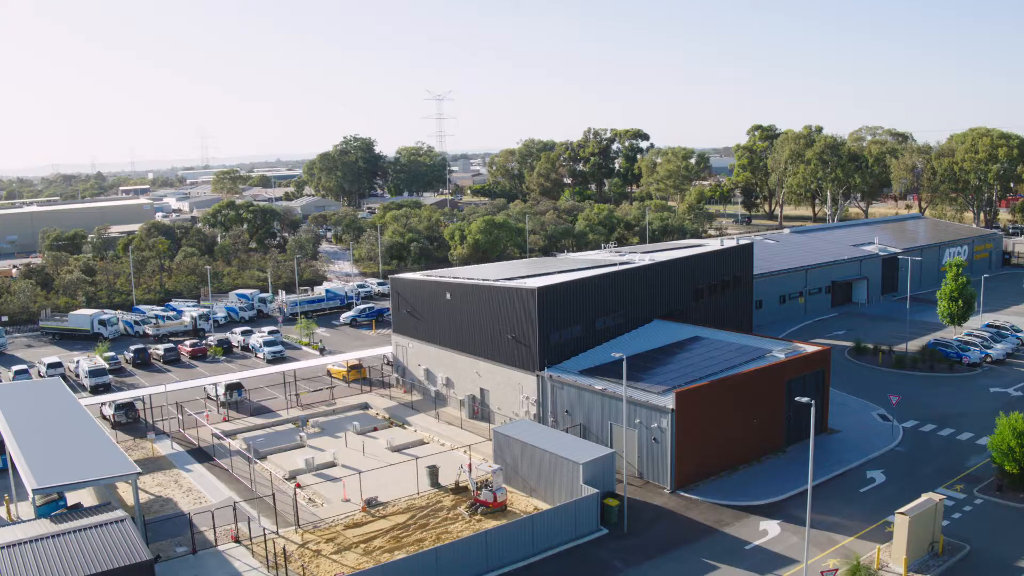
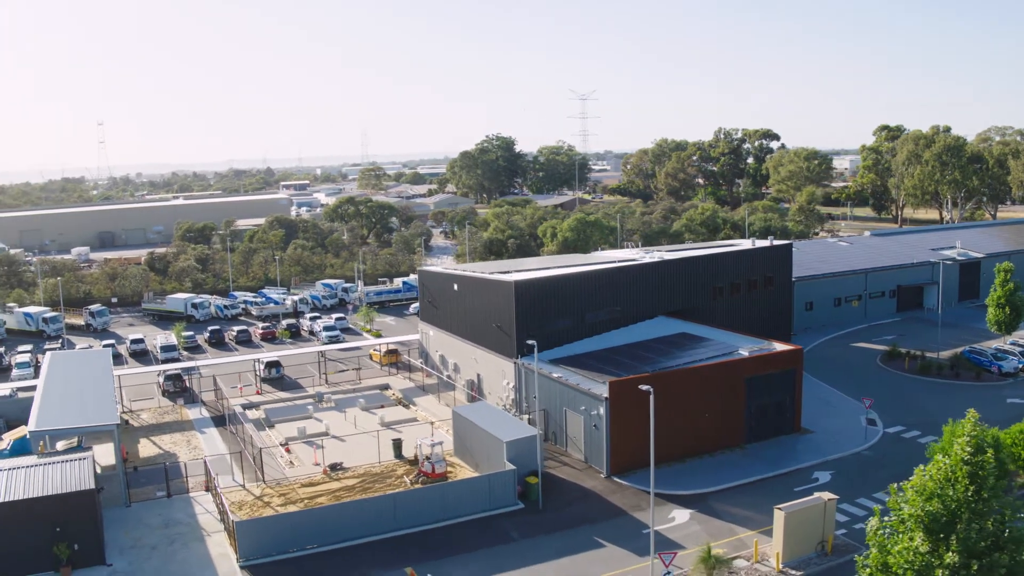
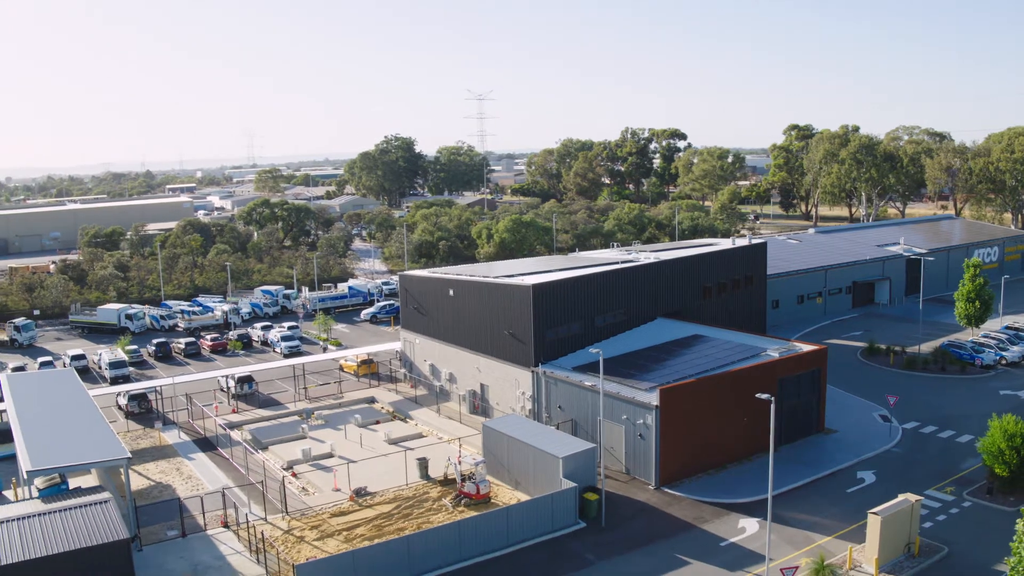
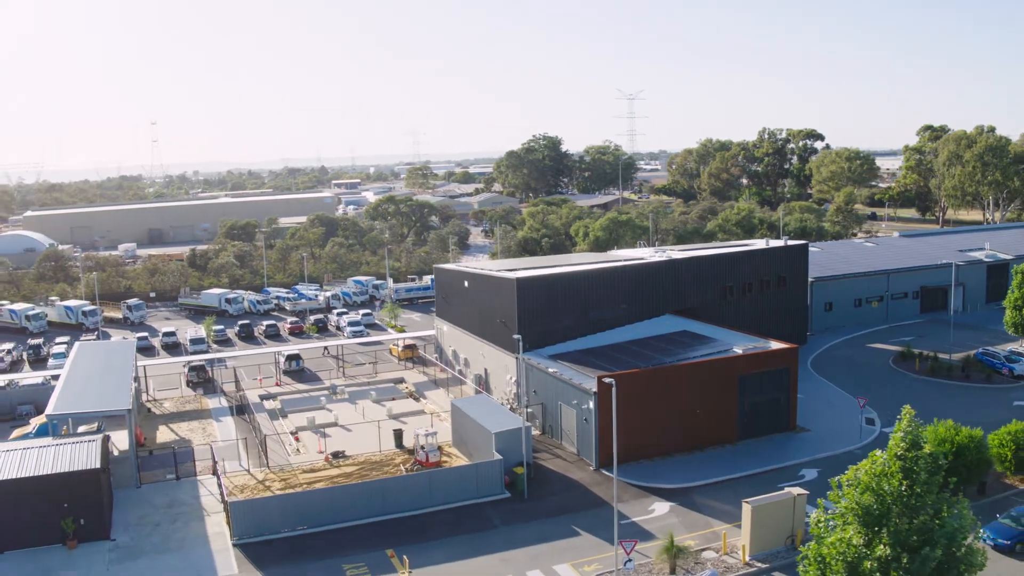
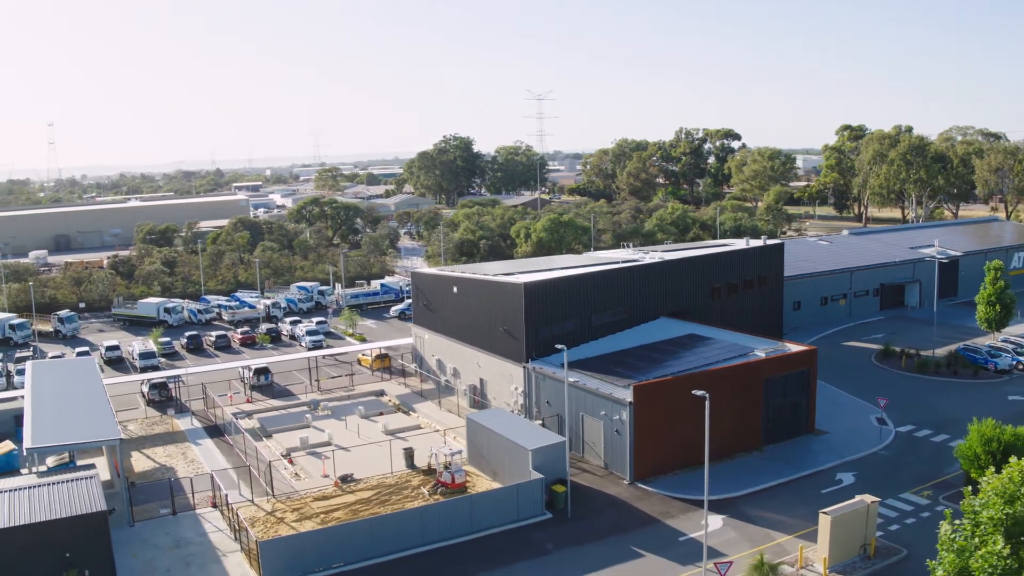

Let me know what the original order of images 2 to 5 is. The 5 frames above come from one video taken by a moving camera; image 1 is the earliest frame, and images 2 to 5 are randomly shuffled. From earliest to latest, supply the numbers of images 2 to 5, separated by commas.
3, 5, 2, 4
